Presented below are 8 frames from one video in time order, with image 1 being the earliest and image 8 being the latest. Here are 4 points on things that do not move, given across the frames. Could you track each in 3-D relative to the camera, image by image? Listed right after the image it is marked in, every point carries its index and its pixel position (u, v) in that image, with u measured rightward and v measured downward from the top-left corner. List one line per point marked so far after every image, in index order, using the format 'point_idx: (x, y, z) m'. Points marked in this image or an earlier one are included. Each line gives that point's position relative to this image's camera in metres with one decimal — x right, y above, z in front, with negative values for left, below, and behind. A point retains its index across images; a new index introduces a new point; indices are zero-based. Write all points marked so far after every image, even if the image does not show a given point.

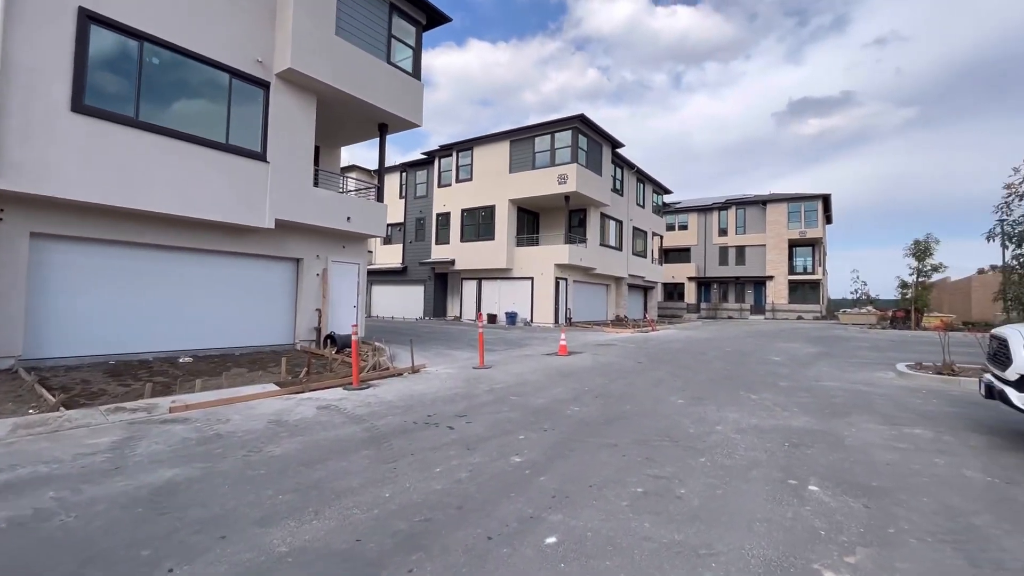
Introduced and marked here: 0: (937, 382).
0: (+8.3, -1.8, +9.3) m
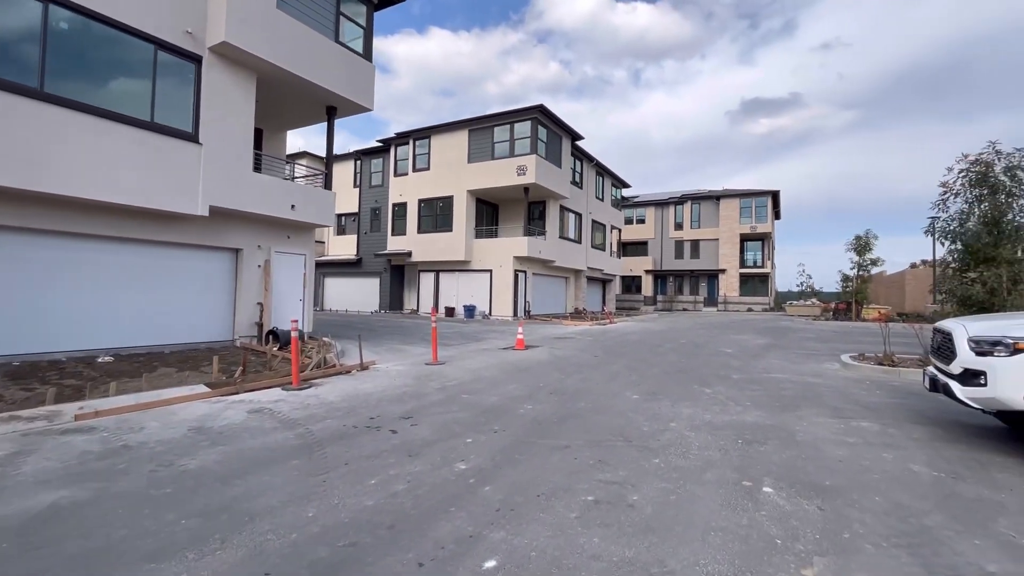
0: (+7.4, -1.7, +9.6) m
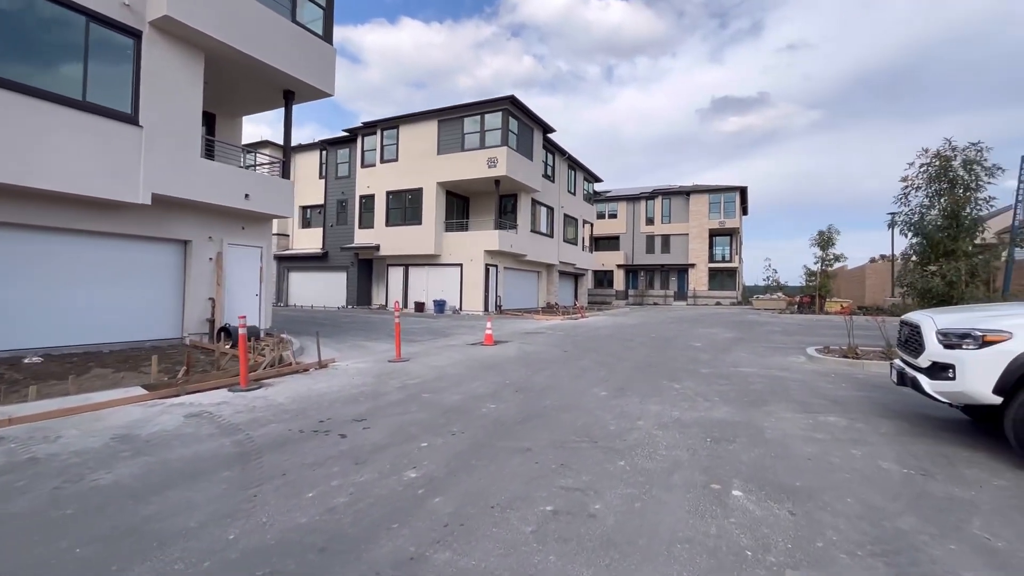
0: (+6.7, -1.6, +9.6) m
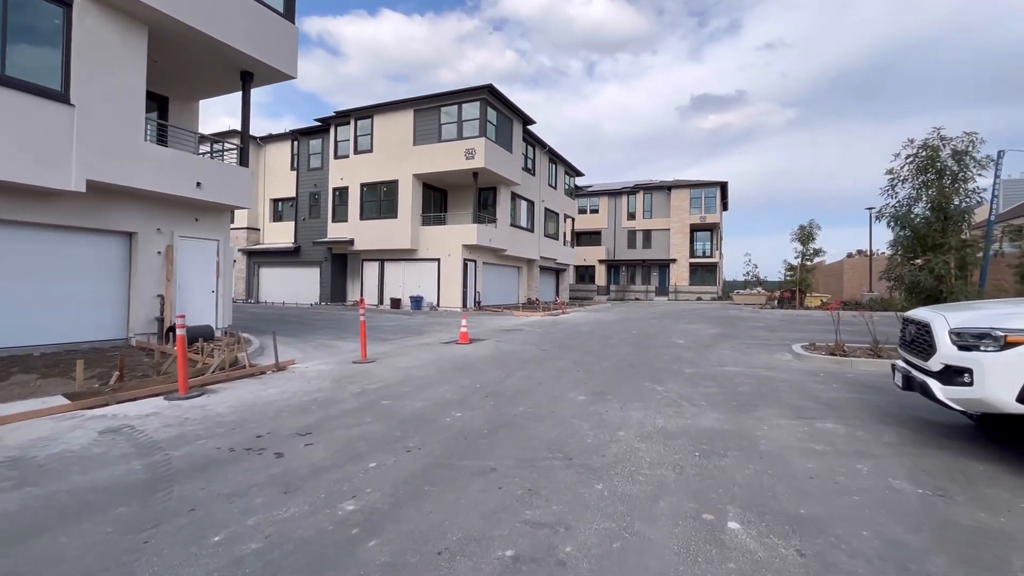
0: (+6.2, -1.5, +9.2) m
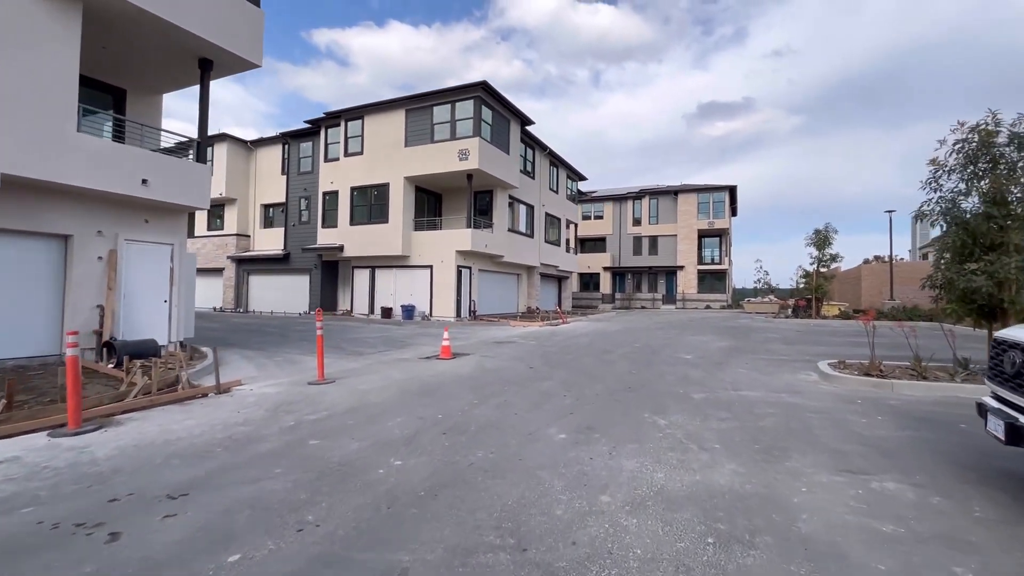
0: (+5.8, -1.6, +7.8) m
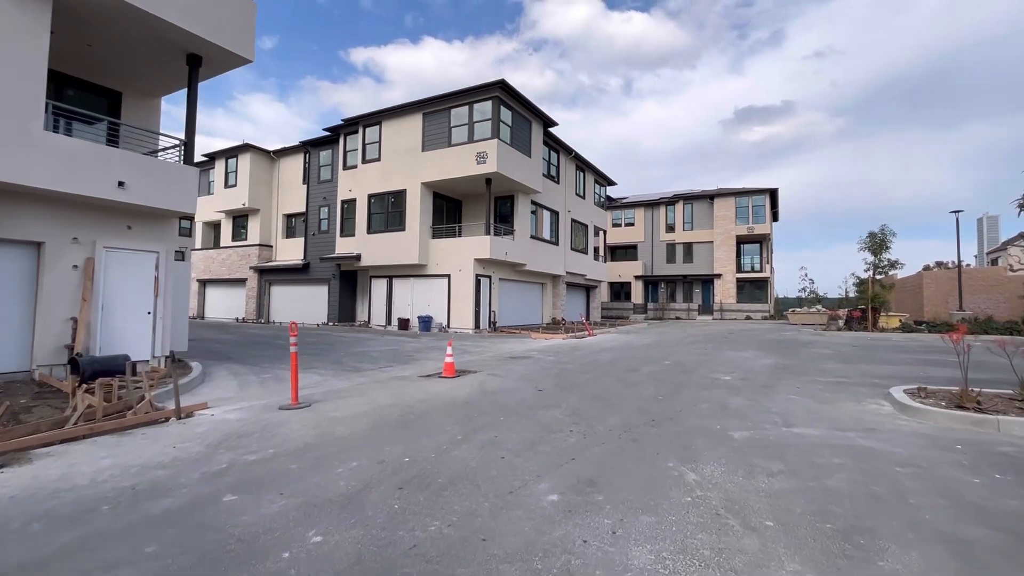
0: (+5.7, -1.7, +6.1) m
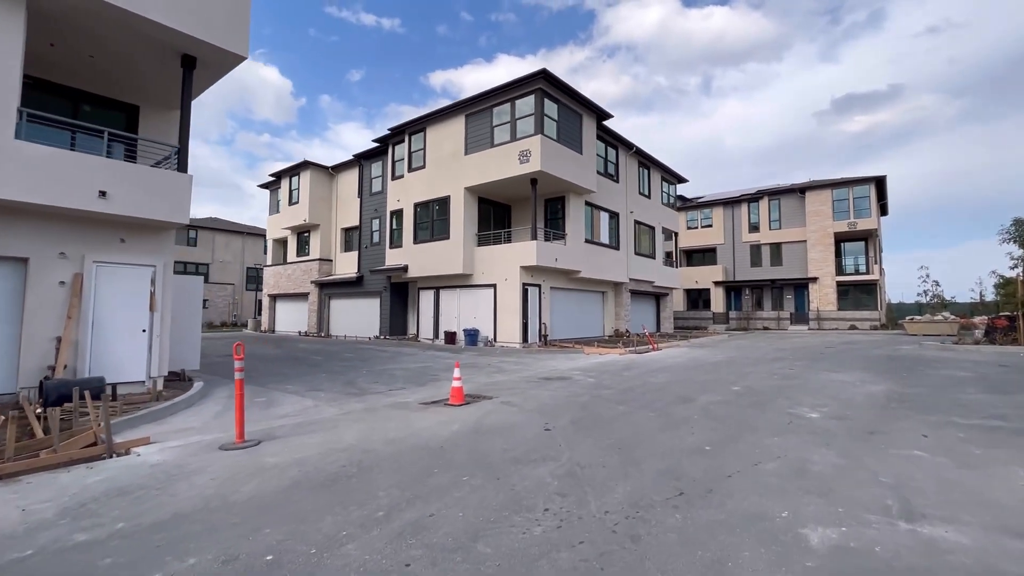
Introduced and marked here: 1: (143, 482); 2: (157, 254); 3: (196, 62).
0: (+5.2, -1.7, +3.3) m
1: (-3.8, -2.0, +5.0) m
2: (-7.5, +0.7, +10.1) m
3: (-6.8, +4.9, +10.5) m
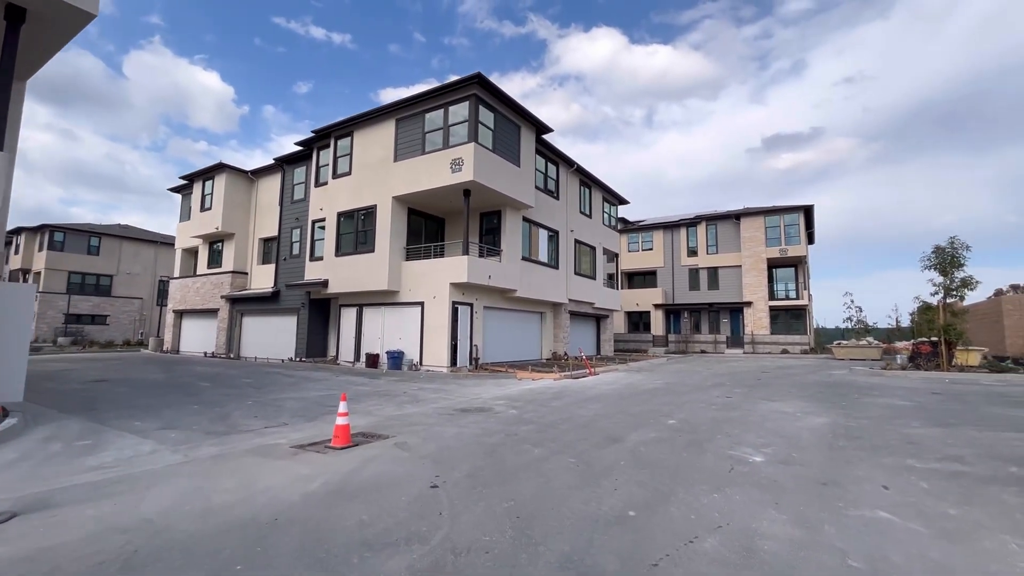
0: (+4.2, -1.8, +2.3) m
1: (-5.0, -2.0, +3.0) m
2: (-9.1, +0.6, +7.8) m
3: (-8.4, +4.7, +8.5) m
